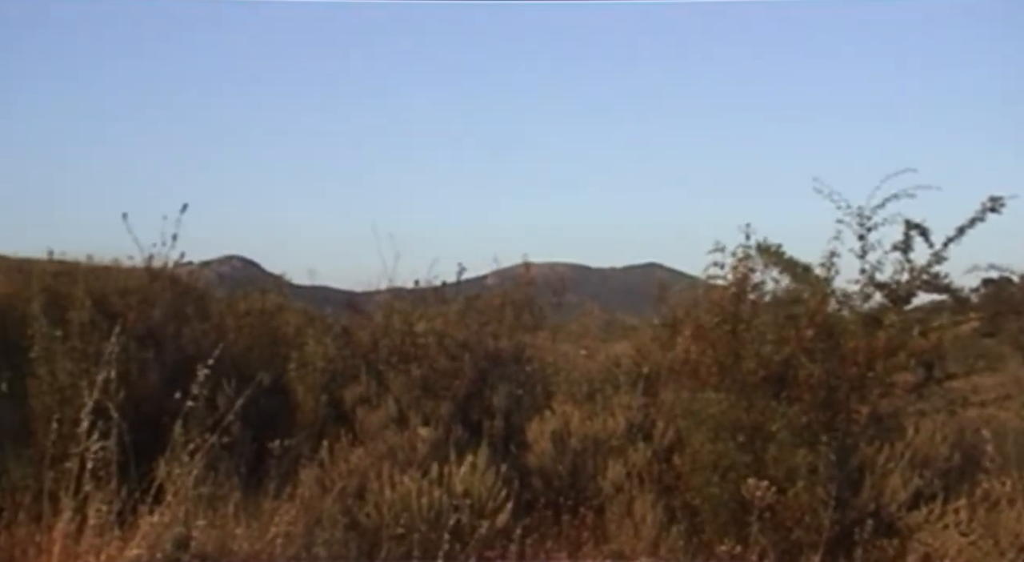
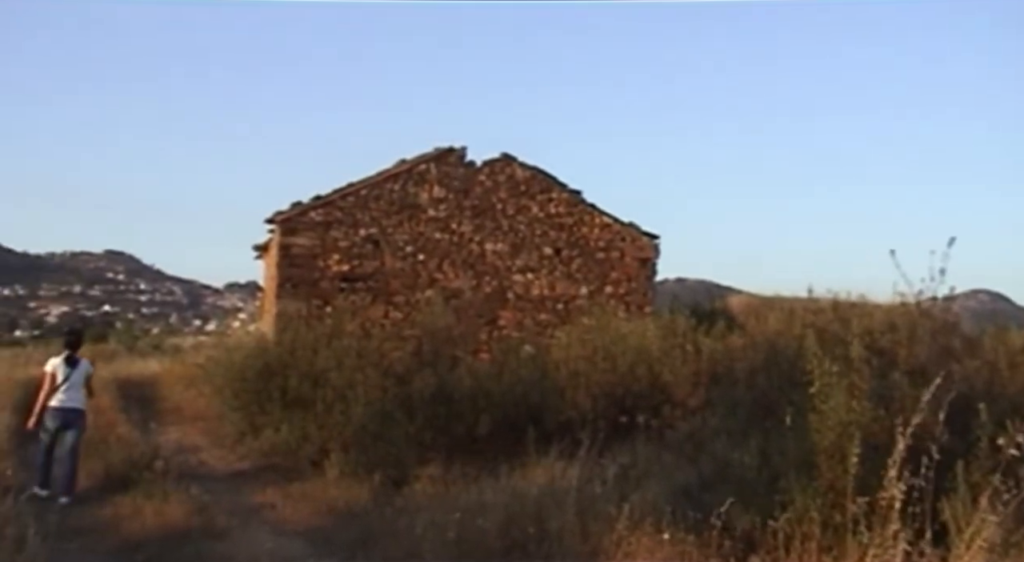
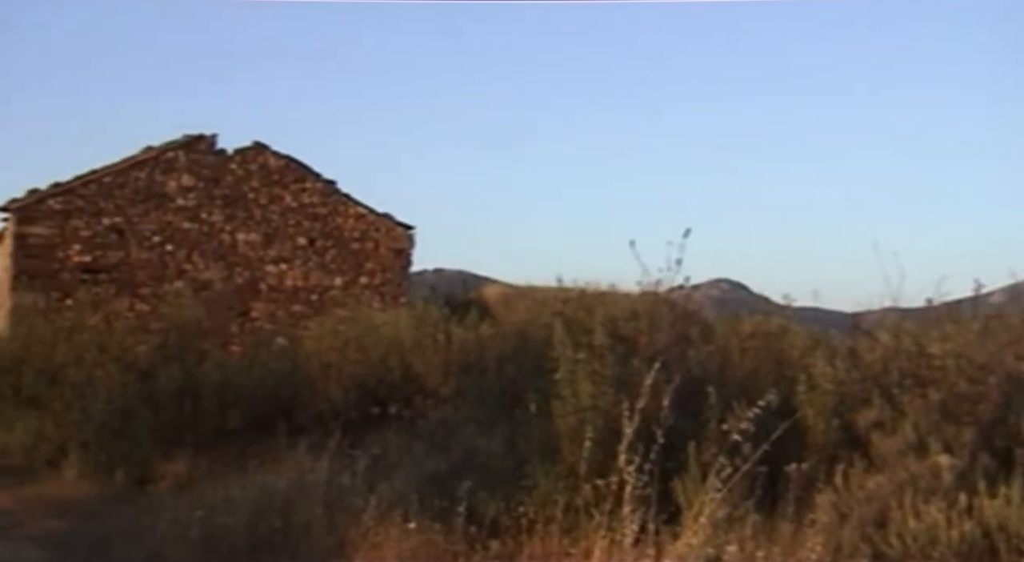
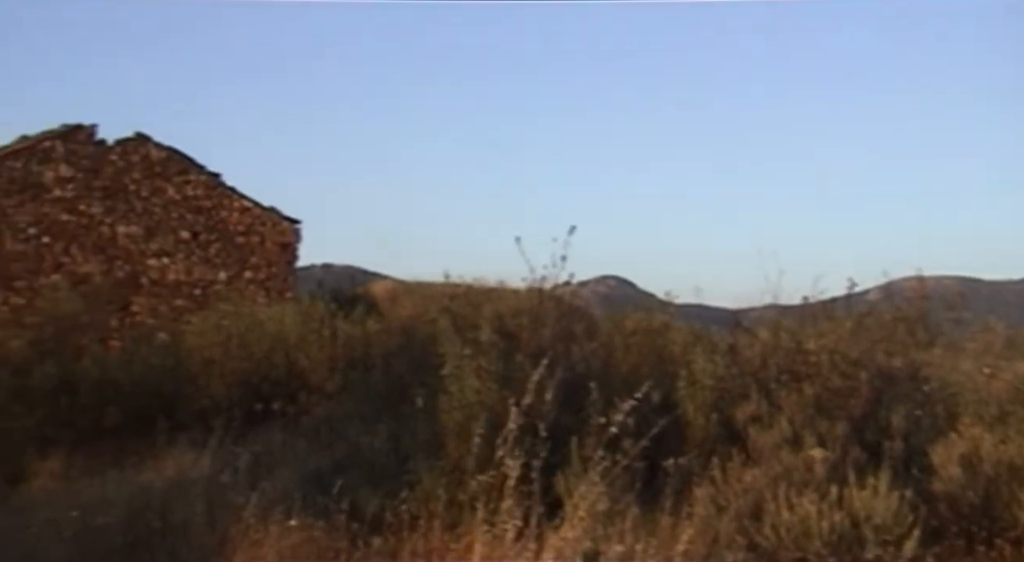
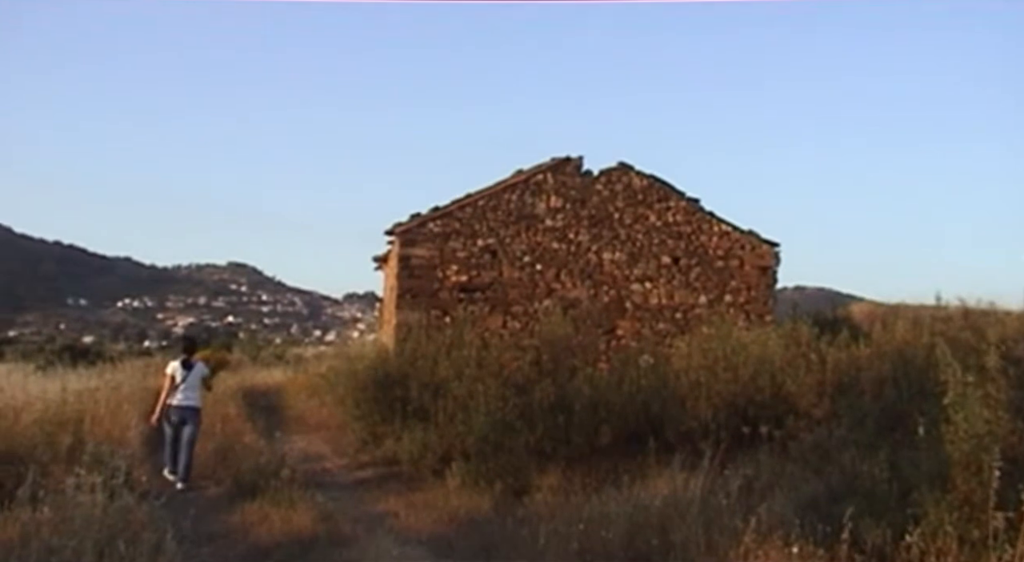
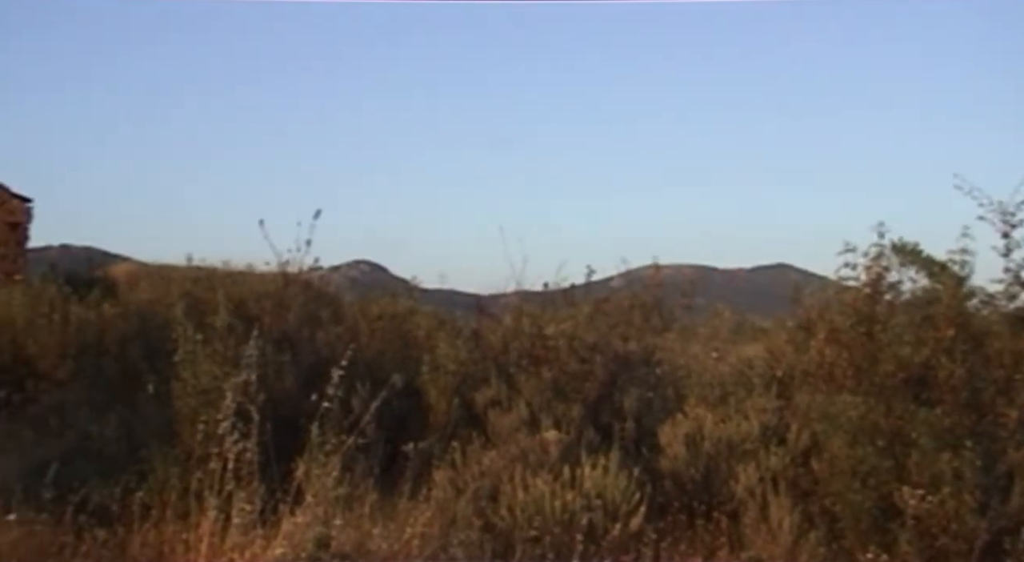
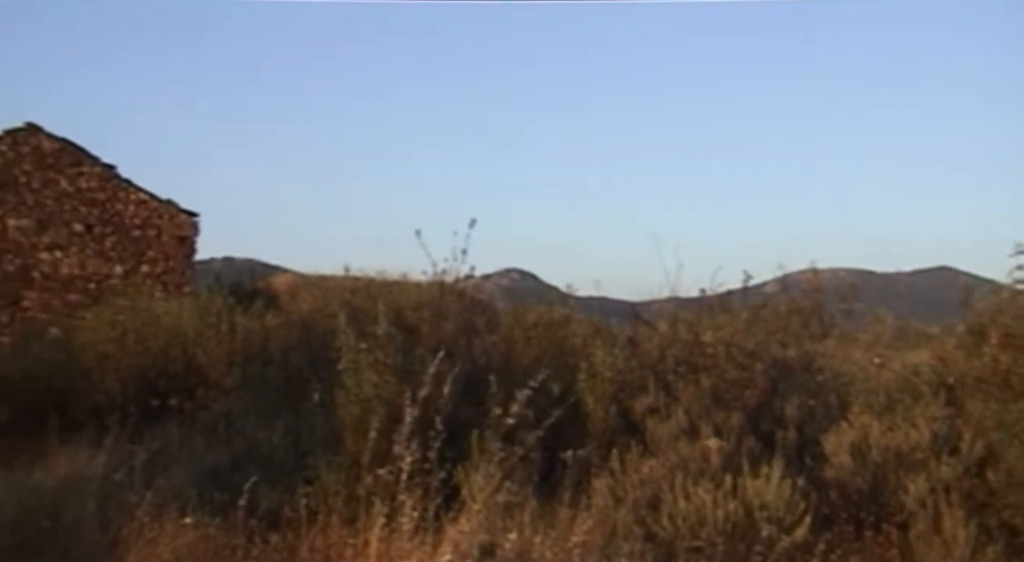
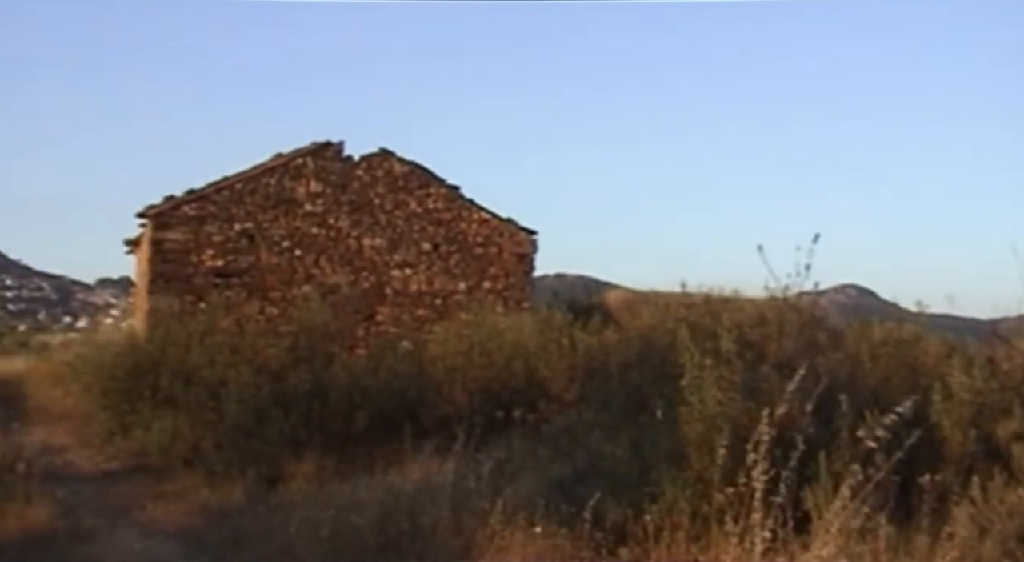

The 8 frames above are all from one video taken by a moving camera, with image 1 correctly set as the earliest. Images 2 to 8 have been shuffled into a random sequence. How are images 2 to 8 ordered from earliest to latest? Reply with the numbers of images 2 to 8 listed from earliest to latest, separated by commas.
6, 7, 4, 3, 8, 2, 5
